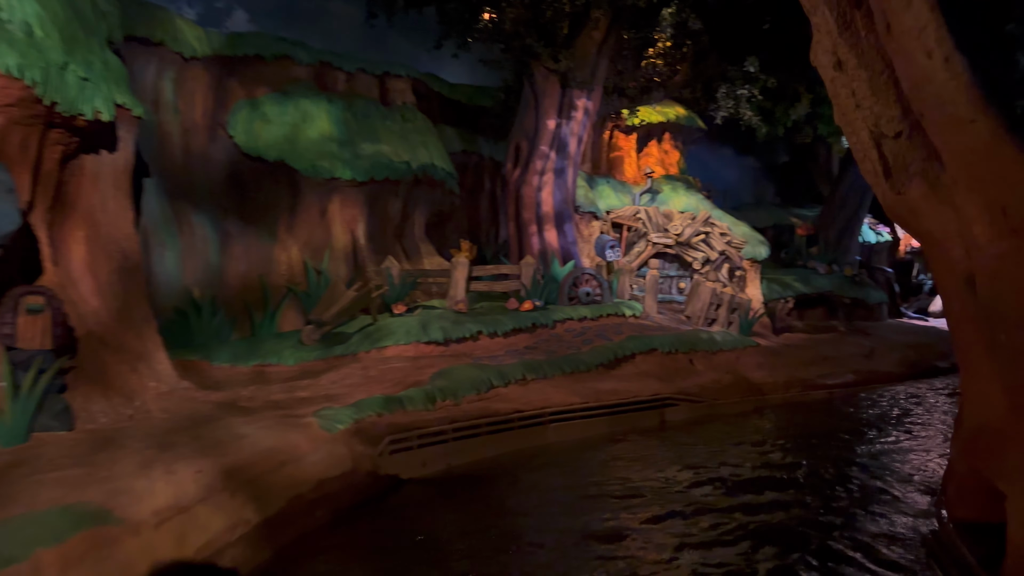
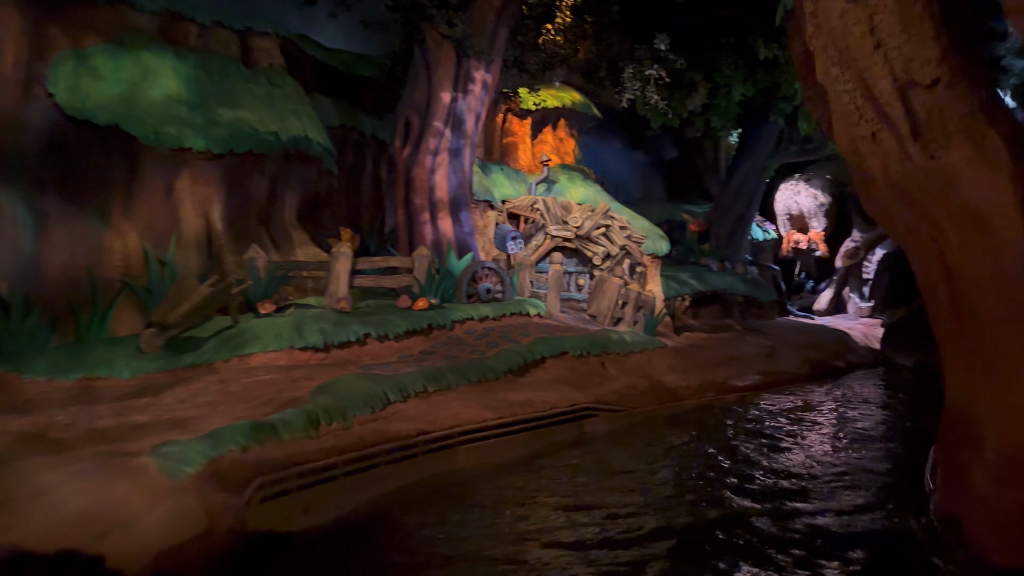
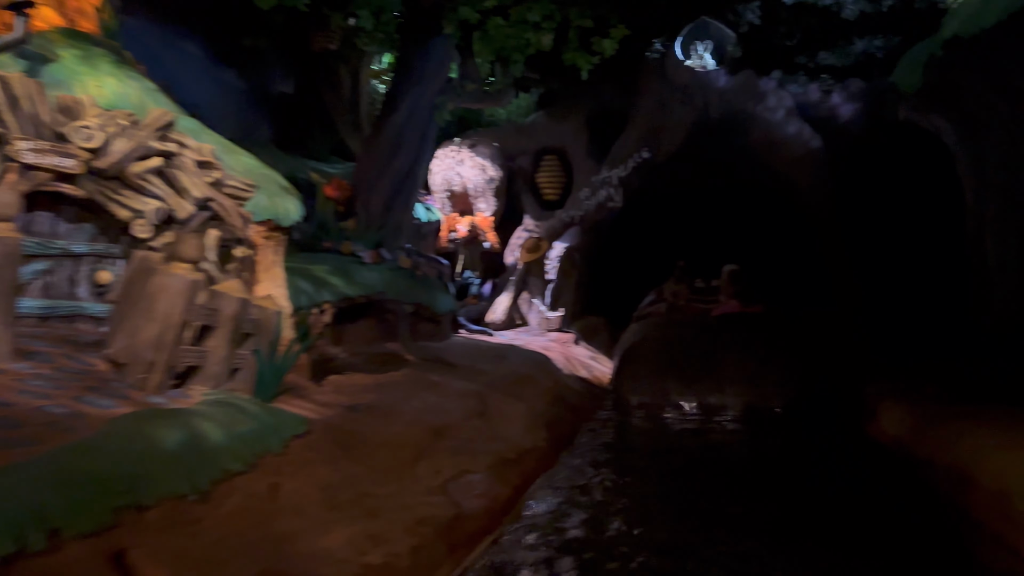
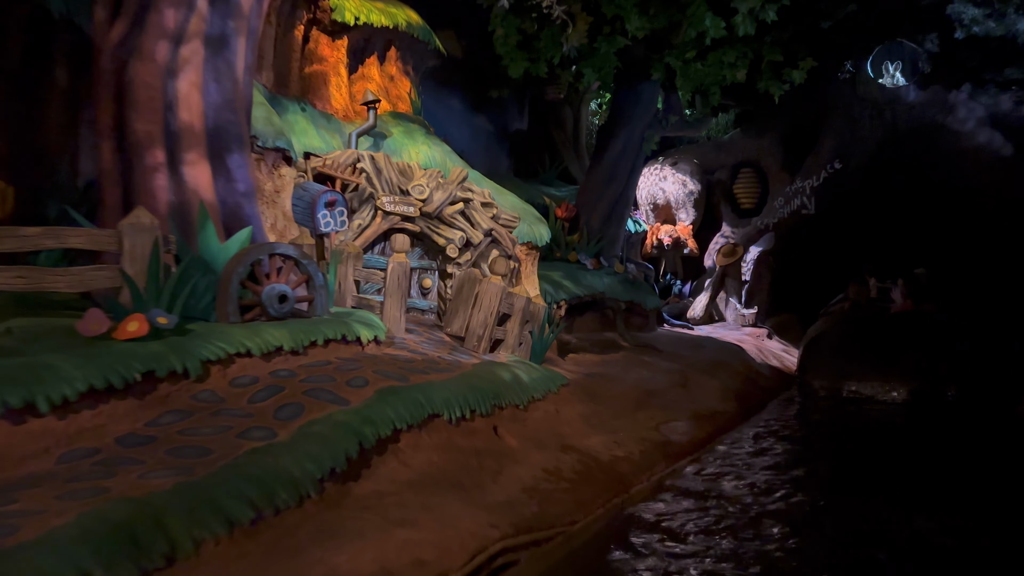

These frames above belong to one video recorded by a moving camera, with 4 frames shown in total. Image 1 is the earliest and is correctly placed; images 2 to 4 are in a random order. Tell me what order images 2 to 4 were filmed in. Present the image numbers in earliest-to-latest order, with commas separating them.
2, 4, 3
